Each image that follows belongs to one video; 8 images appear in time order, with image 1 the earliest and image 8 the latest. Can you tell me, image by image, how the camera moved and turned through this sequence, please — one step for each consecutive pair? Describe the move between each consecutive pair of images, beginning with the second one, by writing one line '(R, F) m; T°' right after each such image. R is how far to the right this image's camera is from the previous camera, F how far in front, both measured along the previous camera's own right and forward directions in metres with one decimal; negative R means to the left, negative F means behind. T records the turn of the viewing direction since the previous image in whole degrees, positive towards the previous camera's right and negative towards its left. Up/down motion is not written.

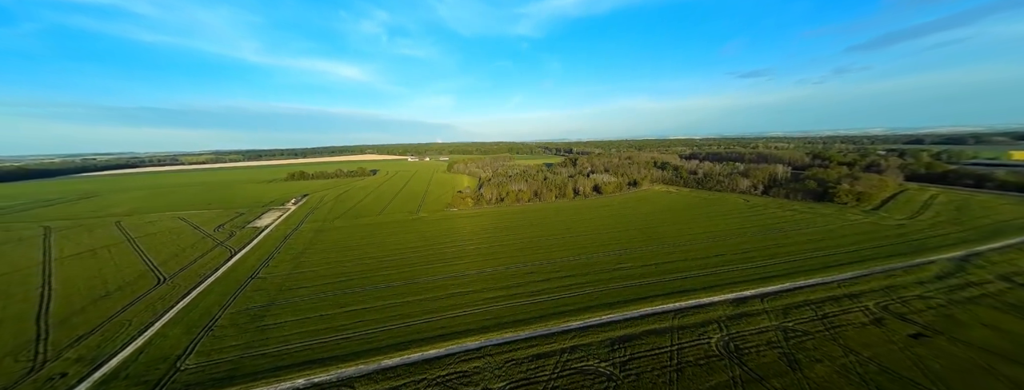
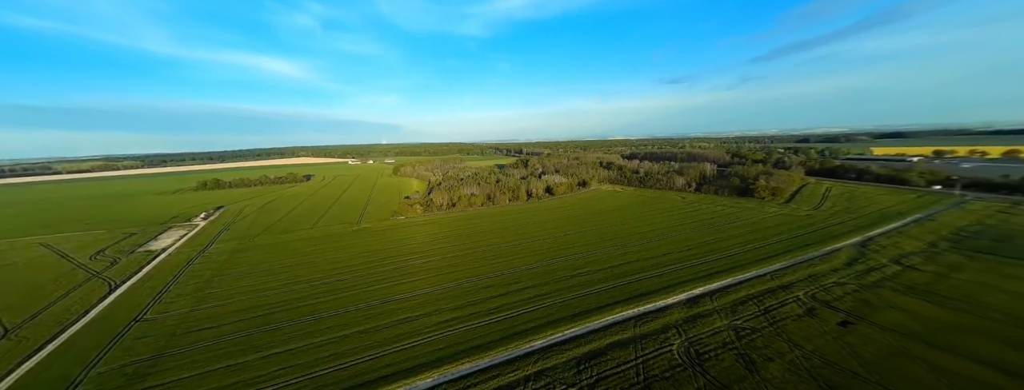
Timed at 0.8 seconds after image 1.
(+0.2, +1.3) m; +10°
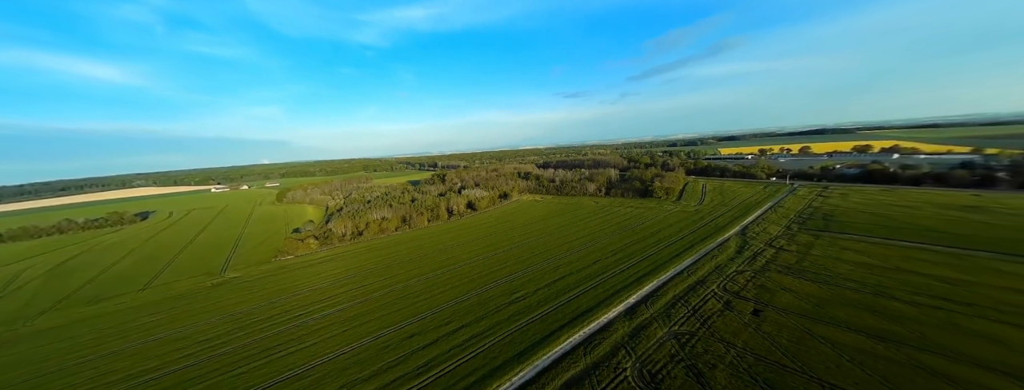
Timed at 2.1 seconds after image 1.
(+0.1, +1.9) m; +17°
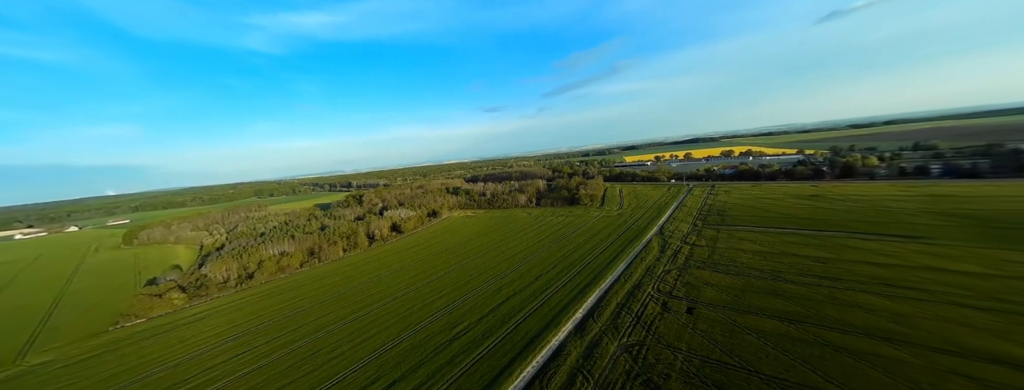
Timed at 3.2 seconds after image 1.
(-0.1, +1.3) m; +15°
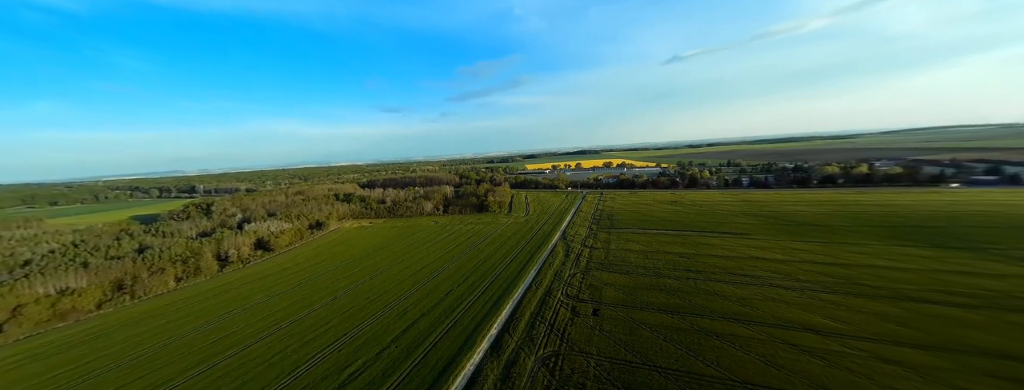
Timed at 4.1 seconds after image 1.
(0.0, +1.1) m; +20°
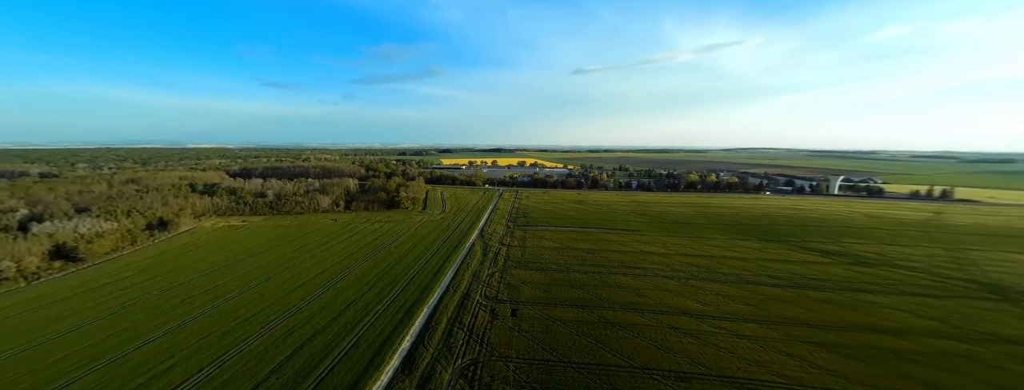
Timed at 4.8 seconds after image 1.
(0.0, +0.6) m; +18°
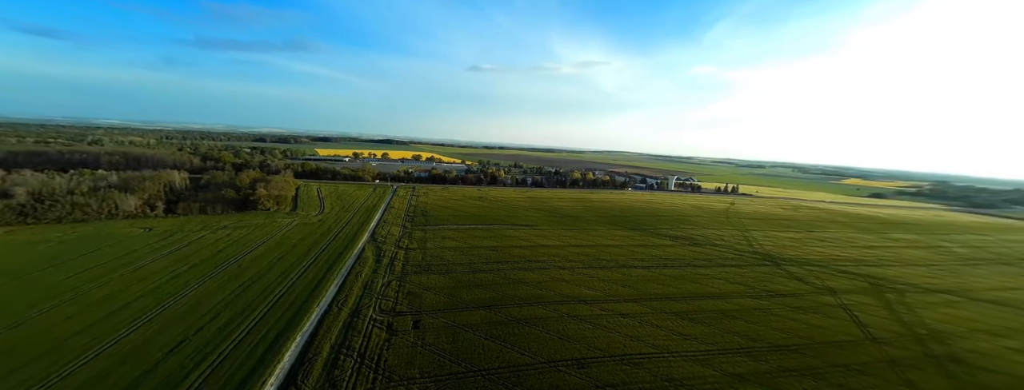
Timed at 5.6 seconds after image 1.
(0.0, +0.5) m; +21°
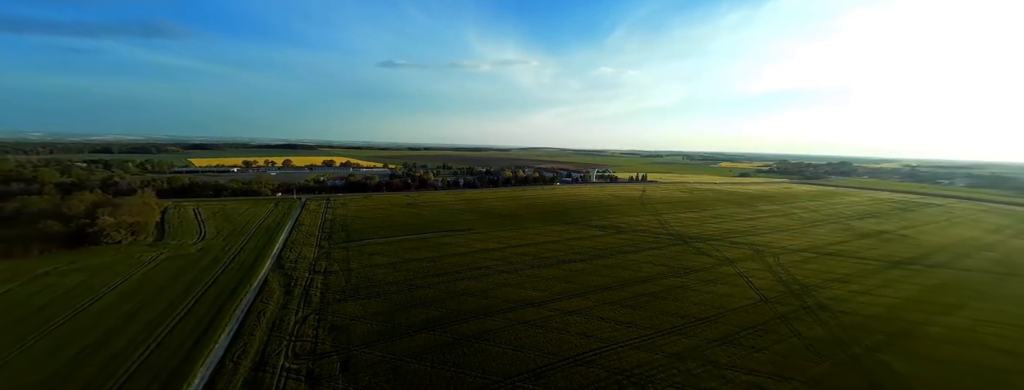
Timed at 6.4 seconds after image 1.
(0.0, +0.4) m; +14°
